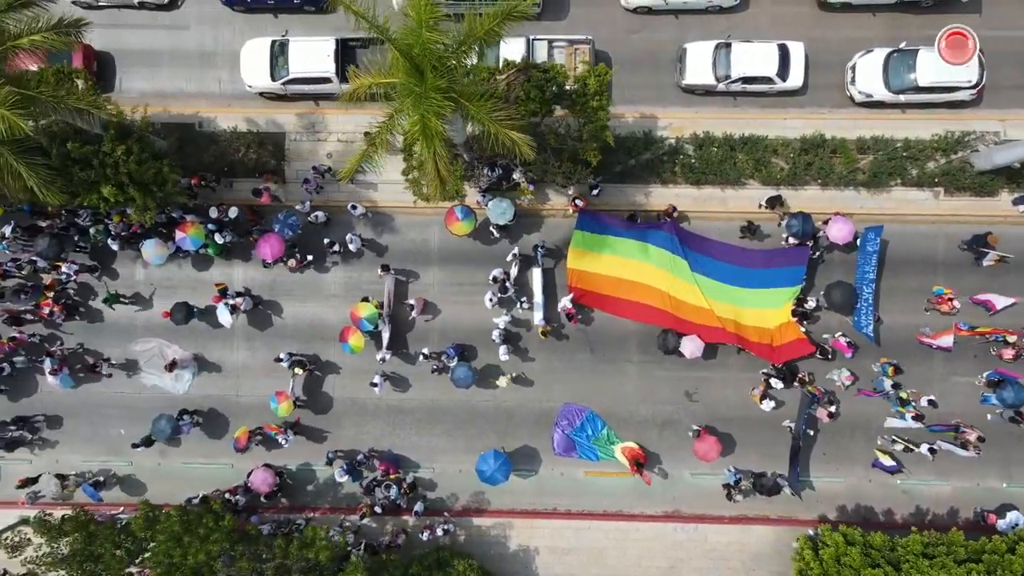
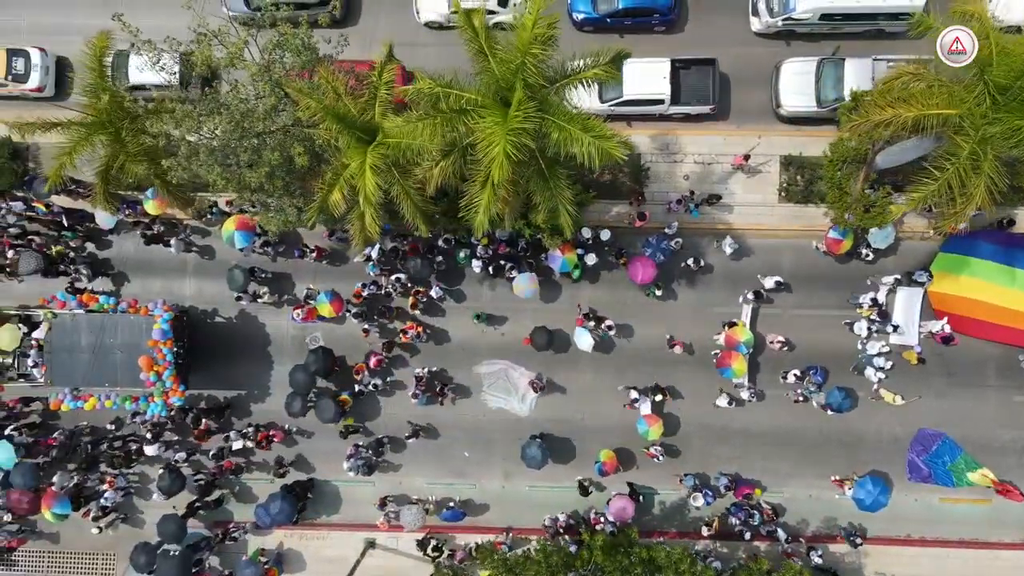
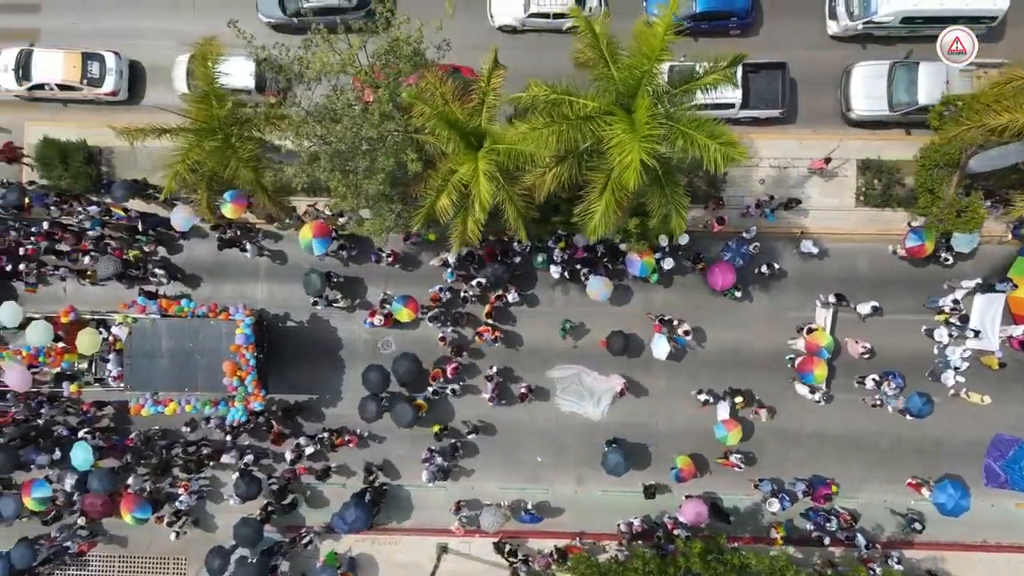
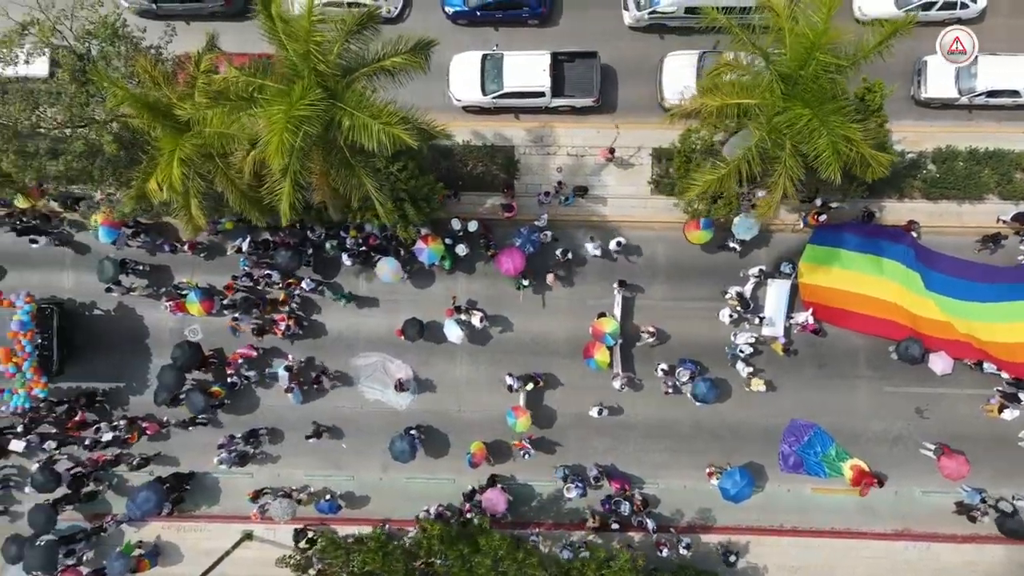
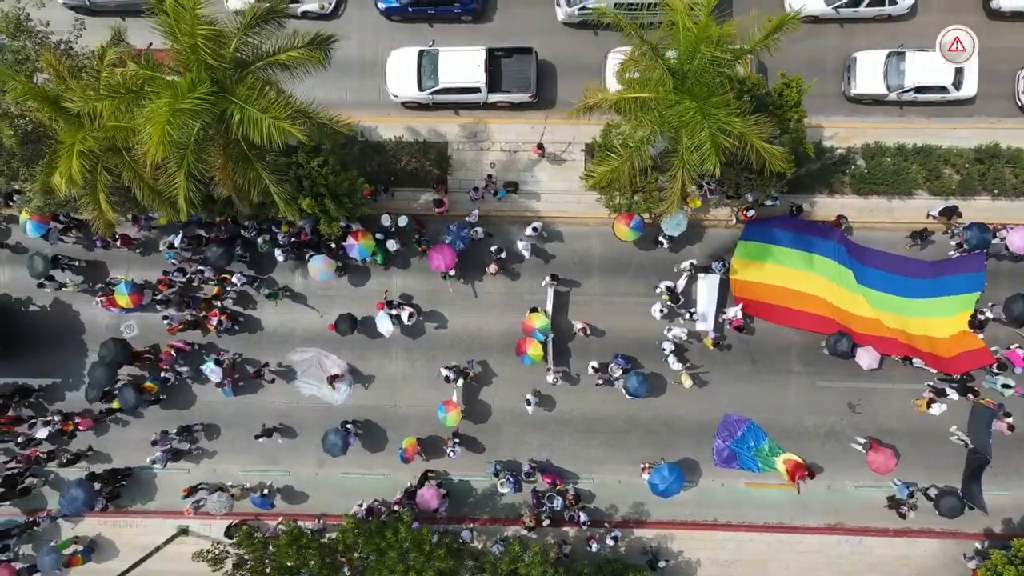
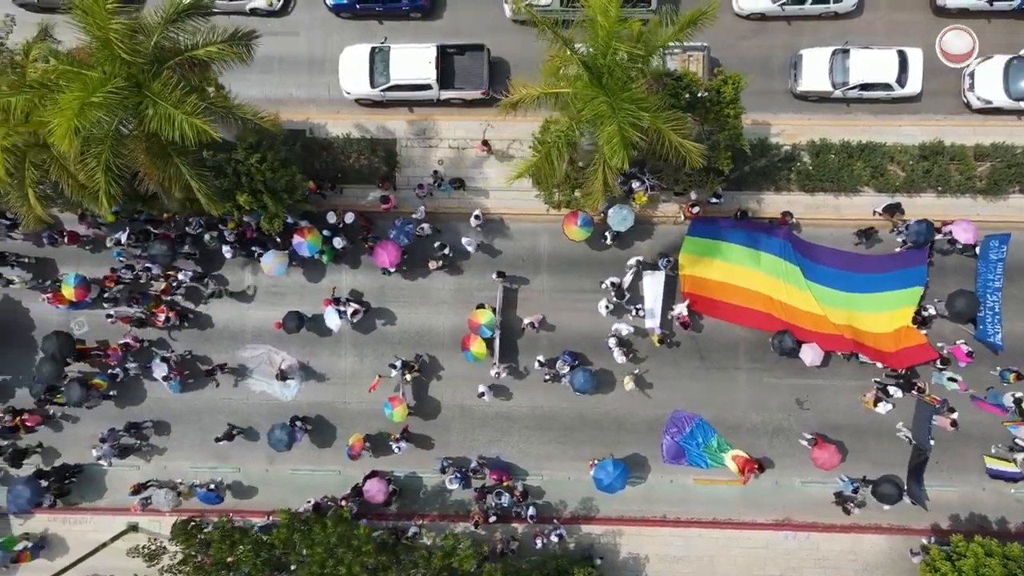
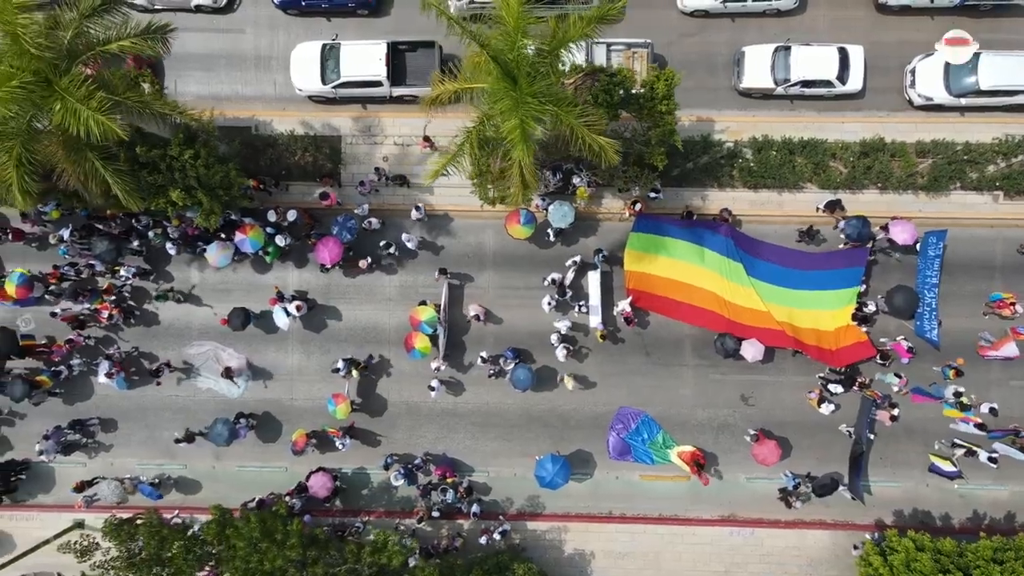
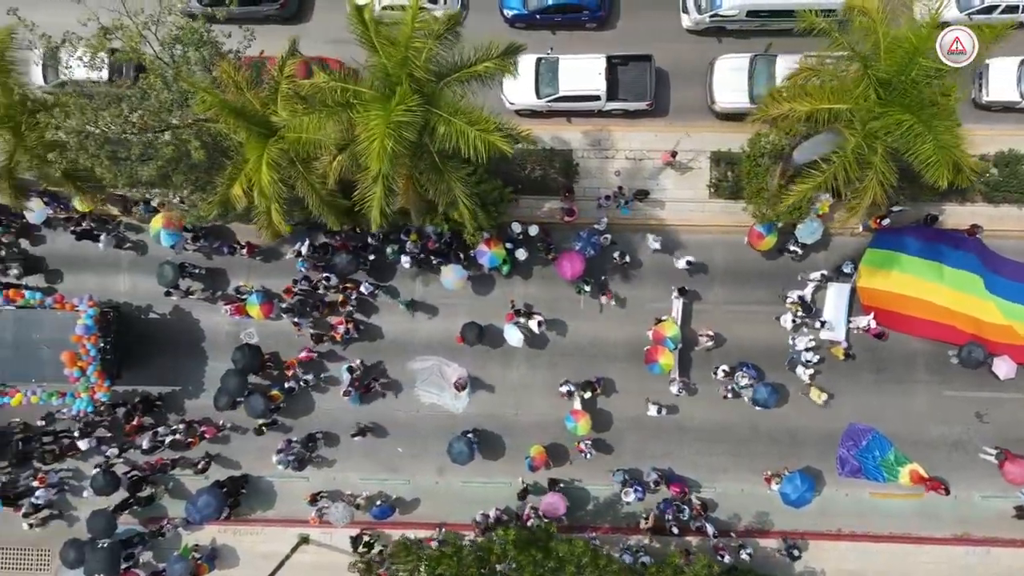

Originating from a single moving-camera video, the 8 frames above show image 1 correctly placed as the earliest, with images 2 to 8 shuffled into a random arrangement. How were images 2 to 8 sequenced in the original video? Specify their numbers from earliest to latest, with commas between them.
7, 6, 5, 4, 8, 2, 3
